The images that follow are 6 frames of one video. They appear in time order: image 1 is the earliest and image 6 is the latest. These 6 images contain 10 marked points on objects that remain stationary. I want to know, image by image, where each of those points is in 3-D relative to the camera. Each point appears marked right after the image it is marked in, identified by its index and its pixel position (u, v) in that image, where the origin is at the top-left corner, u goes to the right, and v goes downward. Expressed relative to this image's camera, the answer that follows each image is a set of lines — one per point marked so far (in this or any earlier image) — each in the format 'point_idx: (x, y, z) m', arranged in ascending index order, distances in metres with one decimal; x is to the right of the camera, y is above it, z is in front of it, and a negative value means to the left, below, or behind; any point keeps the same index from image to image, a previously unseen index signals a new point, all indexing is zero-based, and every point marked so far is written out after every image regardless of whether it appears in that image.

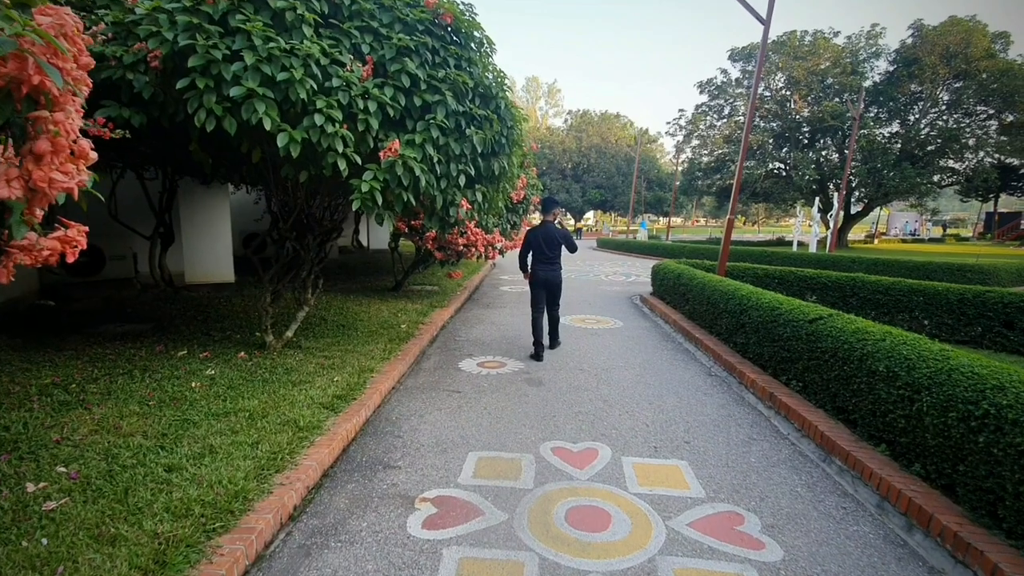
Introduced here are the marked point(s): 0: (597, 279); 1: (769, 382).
0: (+2.0, +0.2, +11.7) m
1: (+2.2, -0.8, +4.2) m
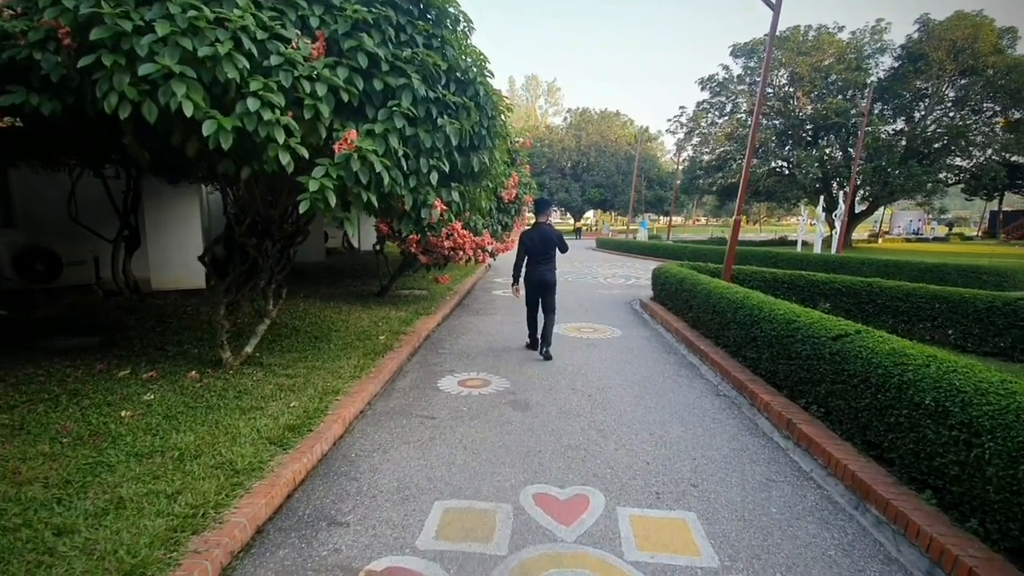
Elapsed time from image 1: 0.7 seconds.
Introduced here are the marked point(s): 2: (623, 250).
0: (+1.9, +0.2, +11.2) m
1: (+2.1, -0.9, +3.7) m
2: (+4.4, +1.5, +19.5) m
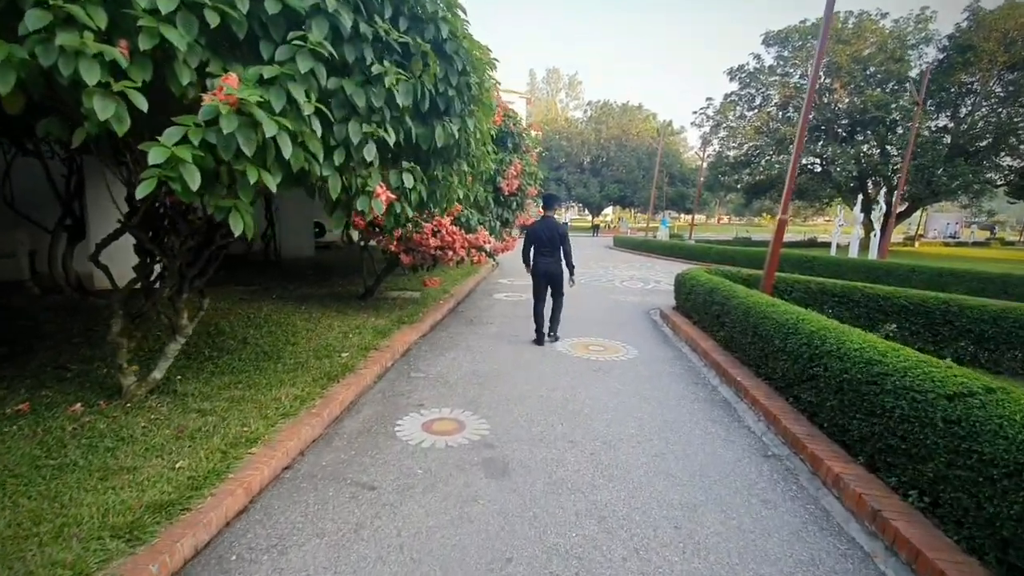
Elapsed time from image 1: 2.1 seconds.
0: (+2.0, +0.1, +10.1) m
1: (+1.9, -1.1, +2.6) m
2: (+4.9, +1.4, +18.3) m
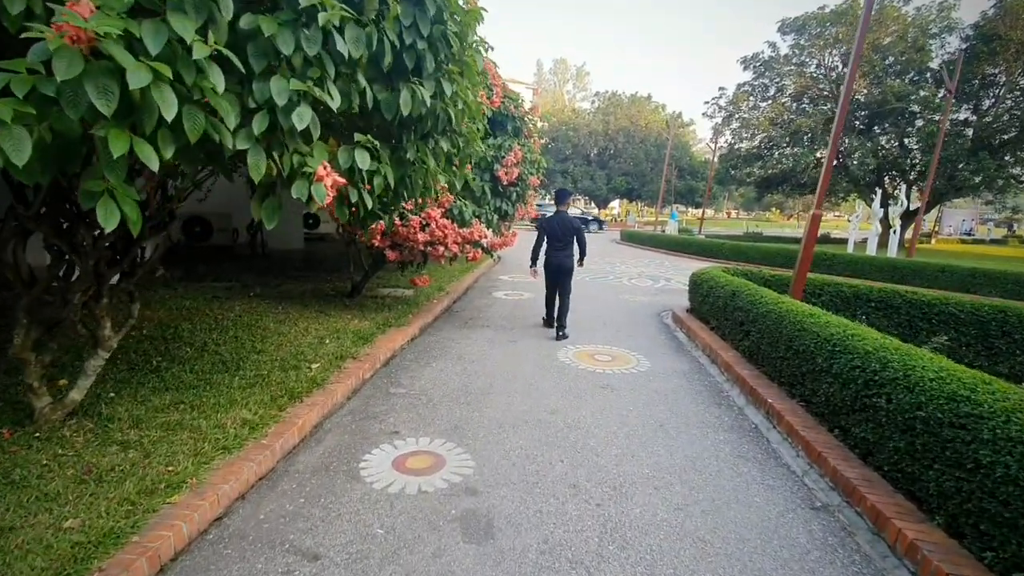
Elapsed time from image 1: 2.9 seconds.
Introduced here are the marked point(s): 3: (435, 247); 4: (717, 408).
0: (+2.0, +0.1, +9.5) m
1: (+1.8, -1.1, +2.0) m
2: (+5.0, +1.6, +17.7) m
3: (-0.8, +0.4, +5.0) m
4: (+1.6, -0.9, +3.7) m
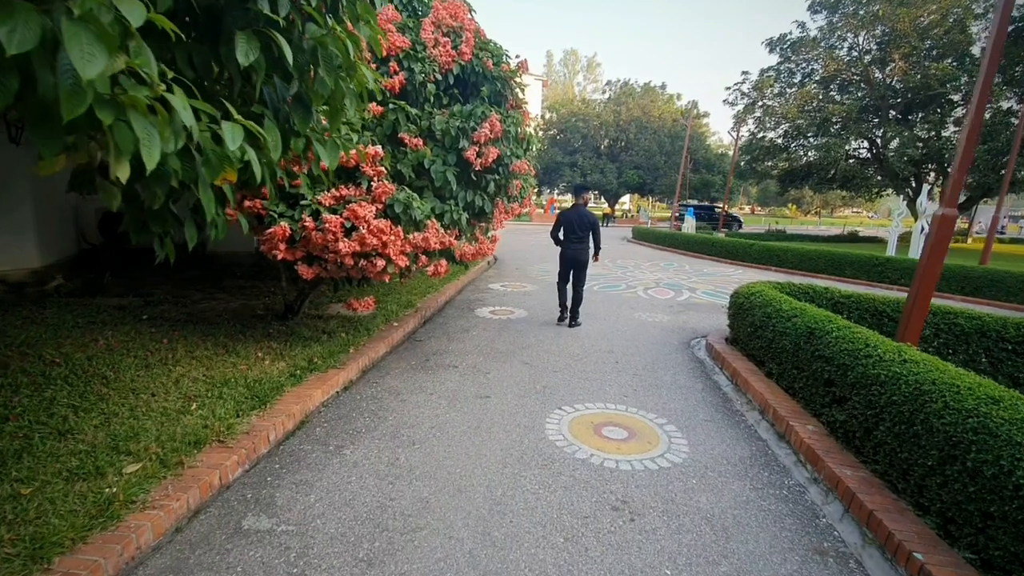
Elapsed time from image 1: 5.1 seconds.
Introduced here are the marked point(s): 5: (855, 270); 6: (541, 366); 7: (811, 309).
0: (+1.9, -0.1, +7.8) m
1: (+1.6, -1.4, +0.4) m
2: (+5.0, +1.4, +16.0) m
3: (-1.0, +0.2, +3.5) m
4: (+1.3, -1.2, +2.1) m
5: (+7.1, +0.4, +10.2) m
6: (+0.2, -0.7, +4.2) m
7: (+2.3, -0.2, +3.8) m
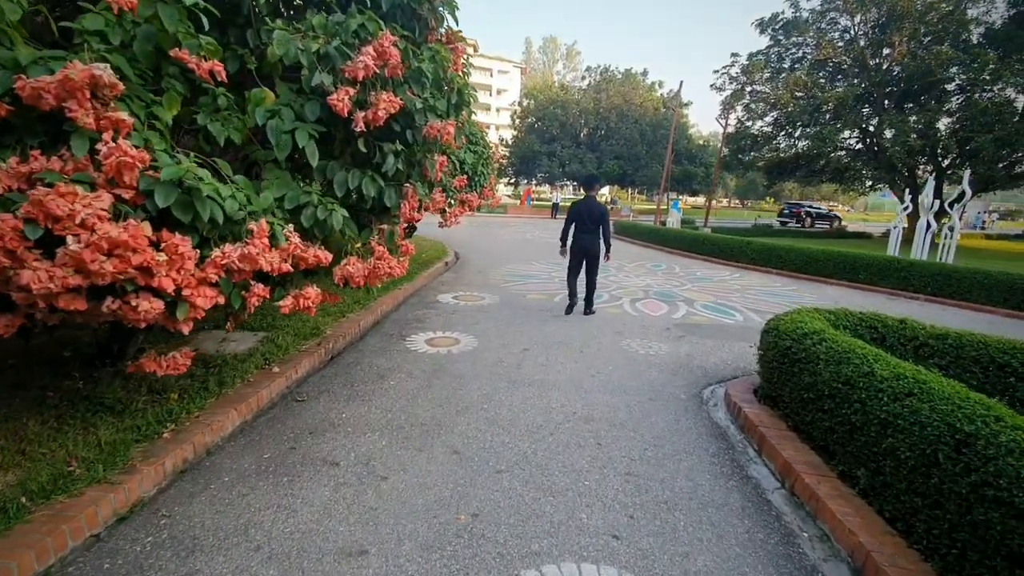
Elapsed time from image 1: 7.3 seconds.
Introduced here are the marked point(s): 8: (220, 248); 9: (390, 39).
0: (+1.3, -0.3, +6.3) m
1: (+1.3, -1.7, -1.2) m
2: (+4.1, +1.4, +14.5) m
3: (-1.4, 0.0, +1.8) m
4: (+1.0, -1.4, +0.6) m
5: (+6.5, +0.2, +8.8) m
6: (-0.2, -0.9, +2.6) m
7: (+1.9, -0.4, +2.3) m
8: (-1.1, +0.2, +1.9) m
9: (-0.5, +1.2, +2.4) m
